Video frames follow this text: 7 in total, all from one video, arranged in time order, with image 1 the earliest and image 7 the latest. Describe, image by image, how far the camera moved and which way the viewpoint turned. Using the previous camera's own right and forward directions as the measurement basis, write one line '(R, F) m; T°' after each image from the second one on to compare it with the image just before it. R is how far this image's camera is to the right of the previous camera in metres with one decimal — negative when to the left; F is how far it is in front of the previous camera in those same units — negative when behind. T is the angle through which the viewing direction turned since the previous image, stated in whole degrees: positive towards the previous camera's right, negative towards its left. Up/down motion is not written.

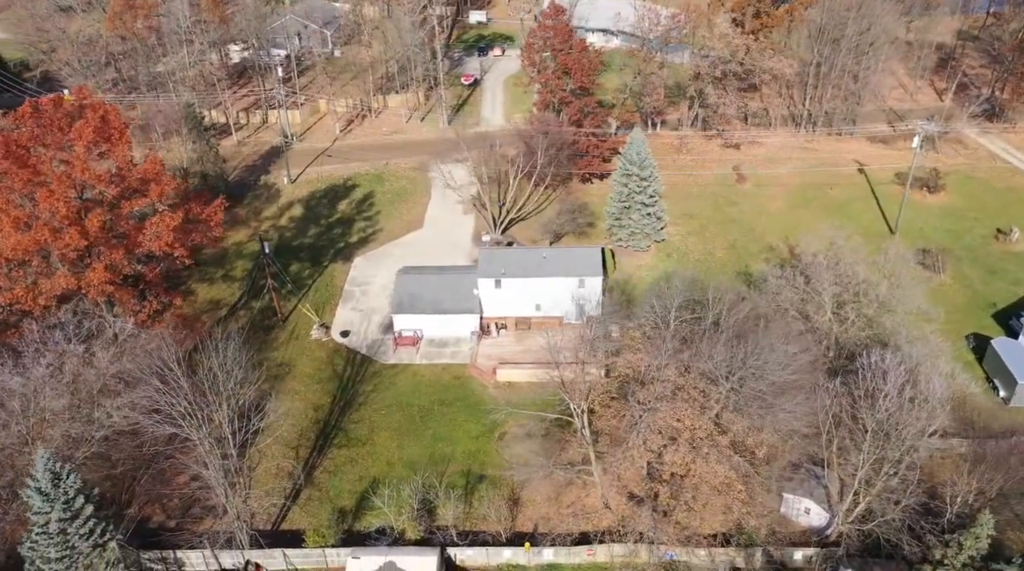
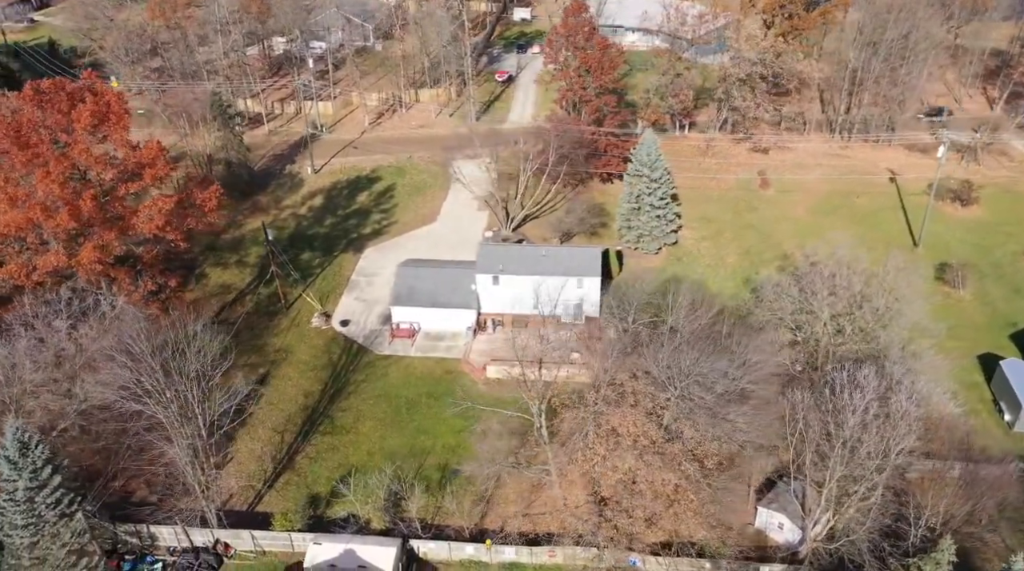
(+3.0, +0.2) m; -4°
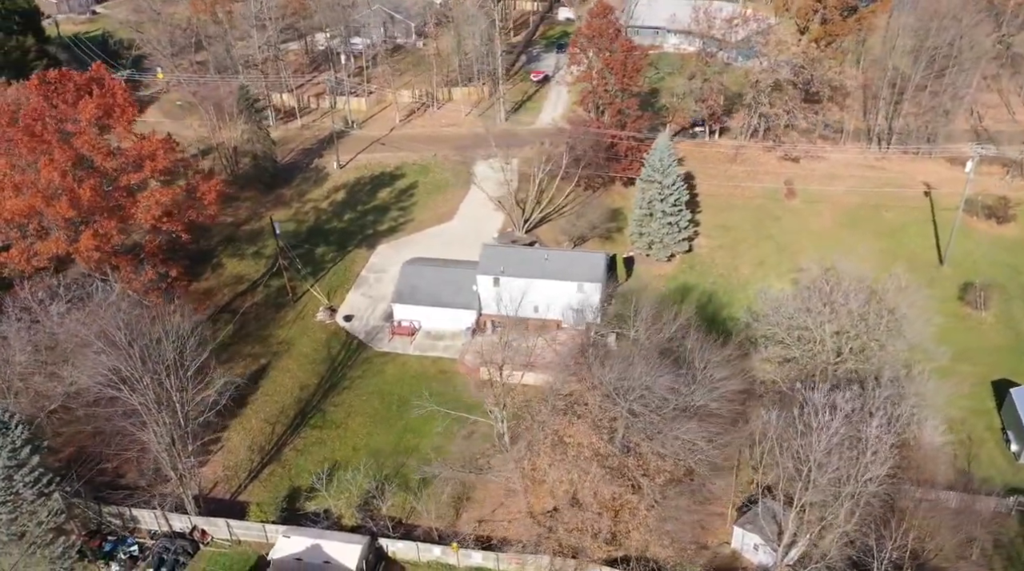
(+2.8, +0.3) m; -4°
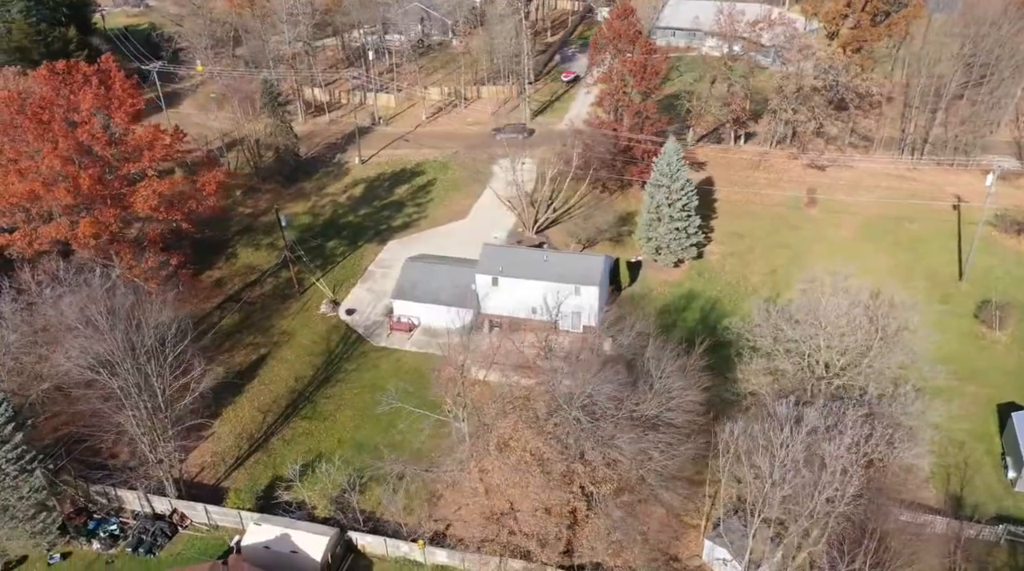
(+2.6, +0.2) m; -4°
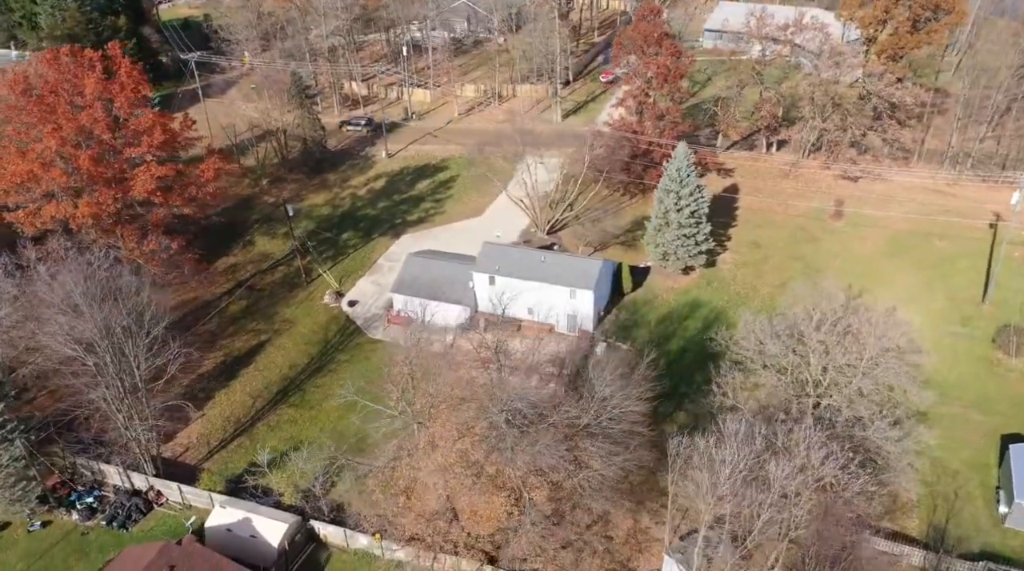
(+3.3, +0.4) m; -5°
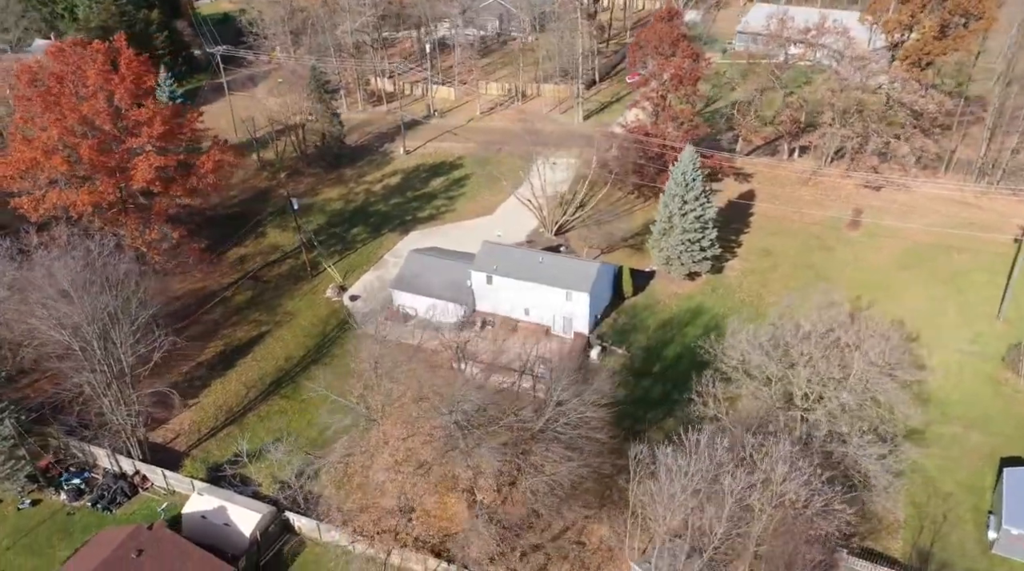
(+2.3, +0.3) m; -3°
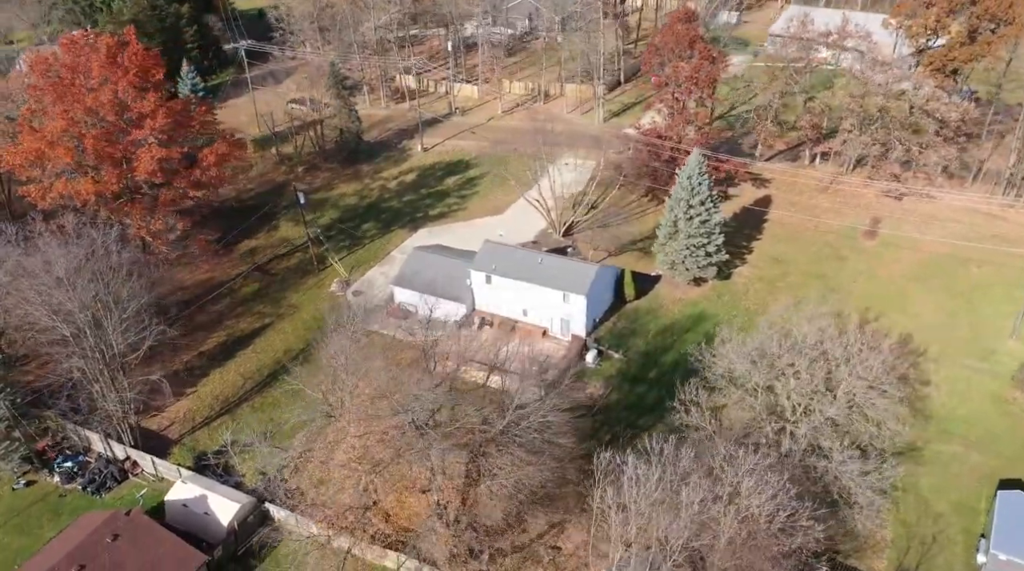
(+2.0, +0.3) m; -3°
